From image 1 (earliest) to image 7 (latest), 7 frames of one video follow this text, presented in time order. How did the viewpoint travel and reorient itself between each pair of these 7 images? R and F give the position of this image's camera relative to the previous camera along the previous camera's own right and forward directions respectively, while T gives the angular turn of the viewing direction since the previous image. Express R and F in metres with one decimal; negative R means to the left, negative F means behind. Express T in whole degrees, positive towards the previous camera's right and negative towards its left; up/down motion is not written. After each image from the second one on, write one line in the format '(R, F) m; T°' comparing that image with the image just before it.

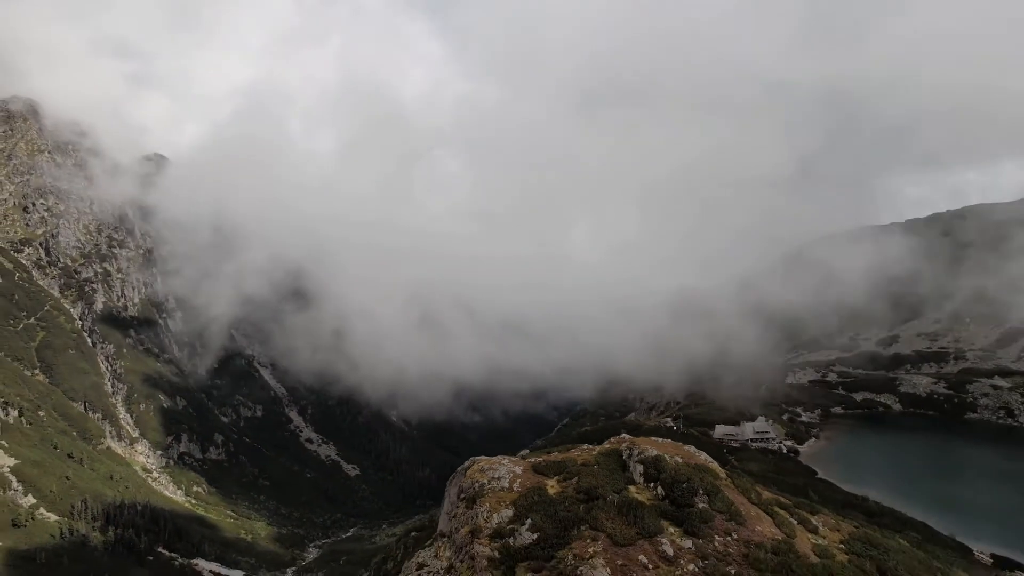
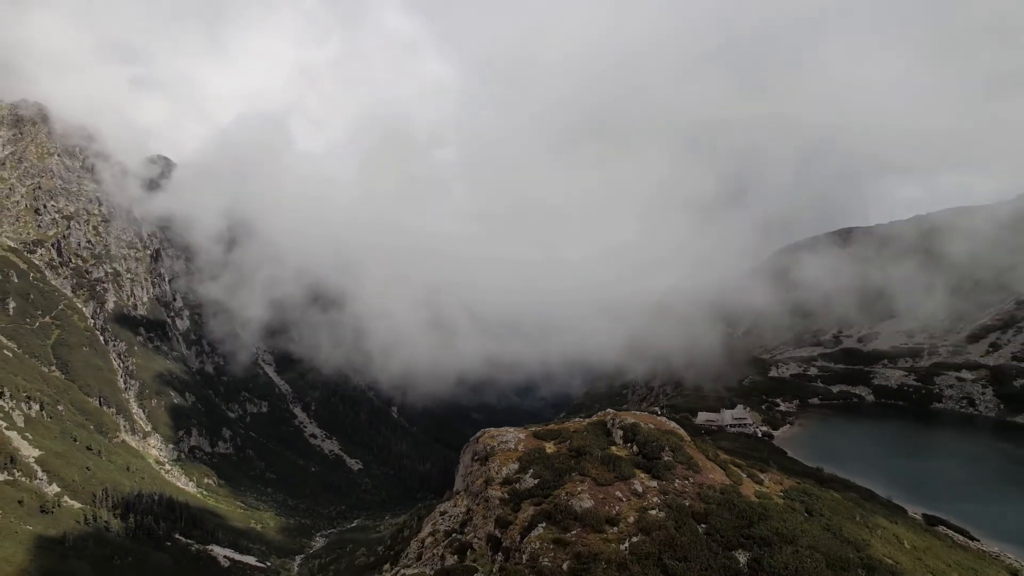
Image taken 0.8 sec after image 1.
(-1.2, -14.7) m; 0°
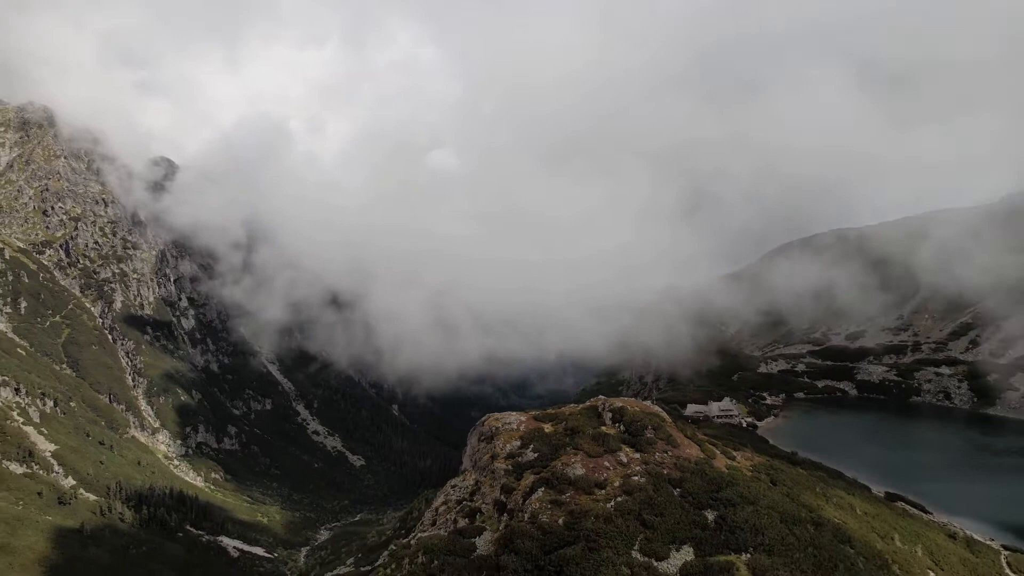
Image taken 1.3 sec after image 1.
(-0.7, -10.4) m; 0°
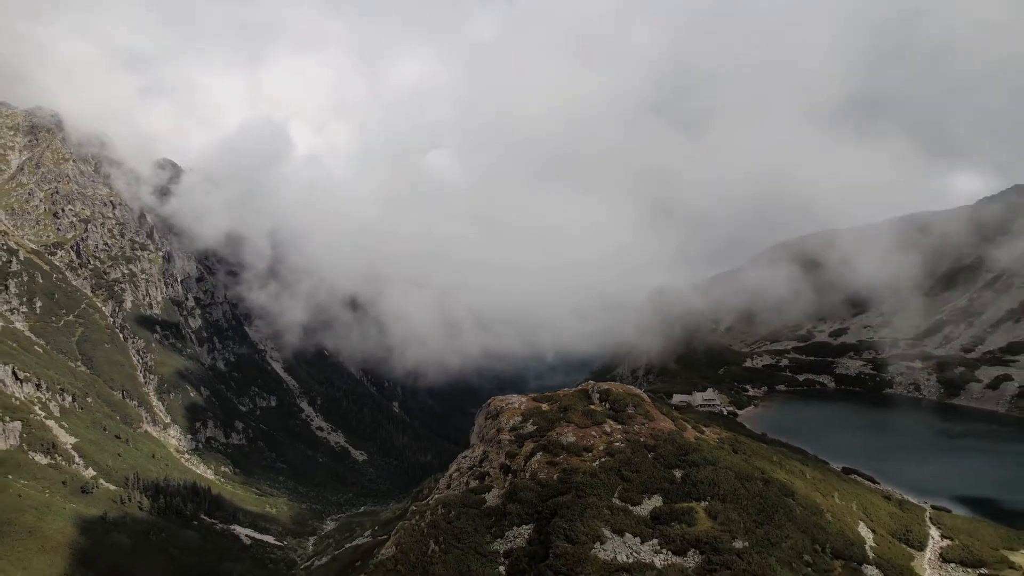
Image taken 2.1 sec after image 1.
(-0.9, -14.8) m; 0°
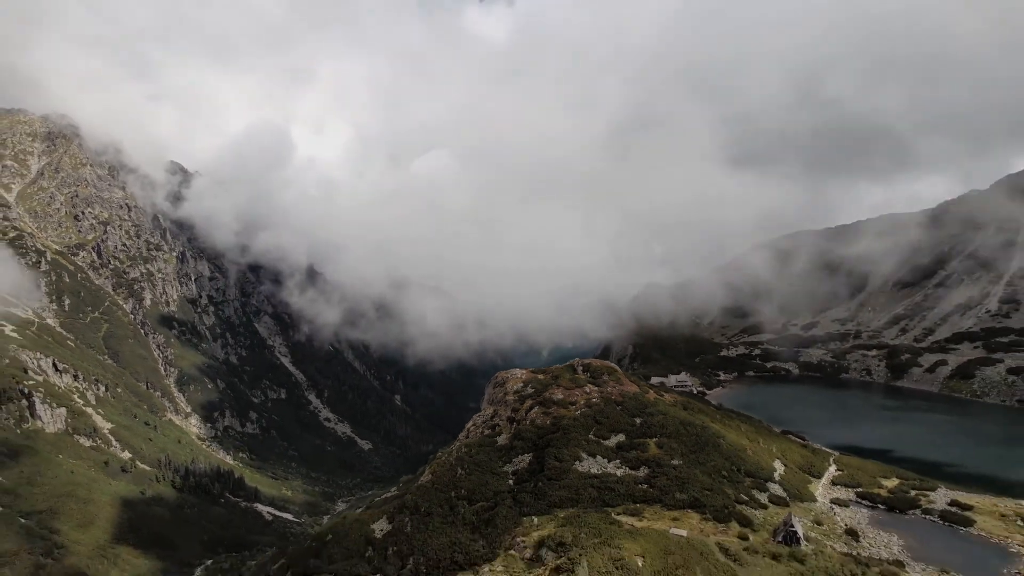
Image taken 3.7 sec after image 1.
(-1.8, -29.4) m; 0°
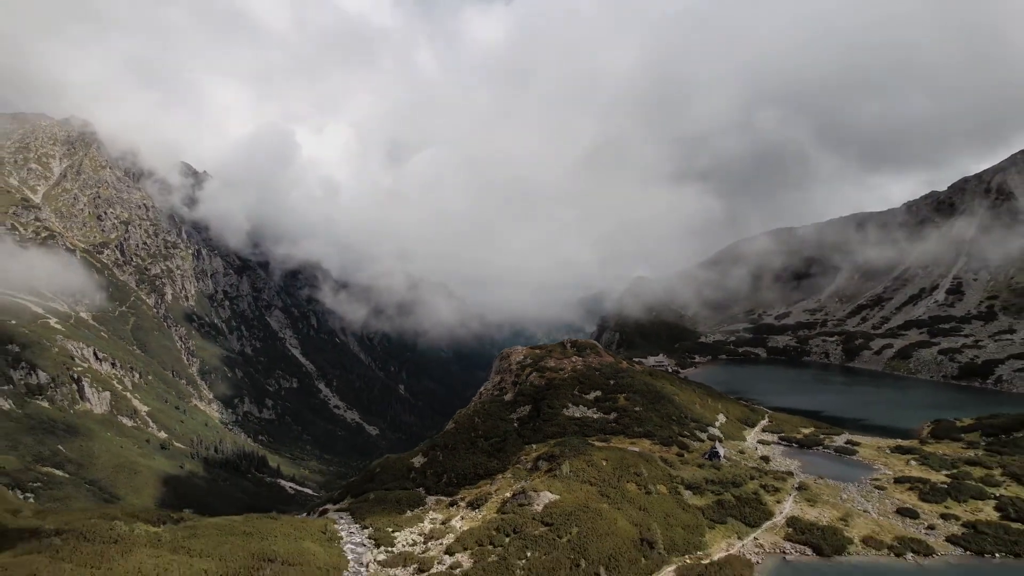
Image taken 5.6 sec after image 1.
(-1.8, -33.5) m; 0°
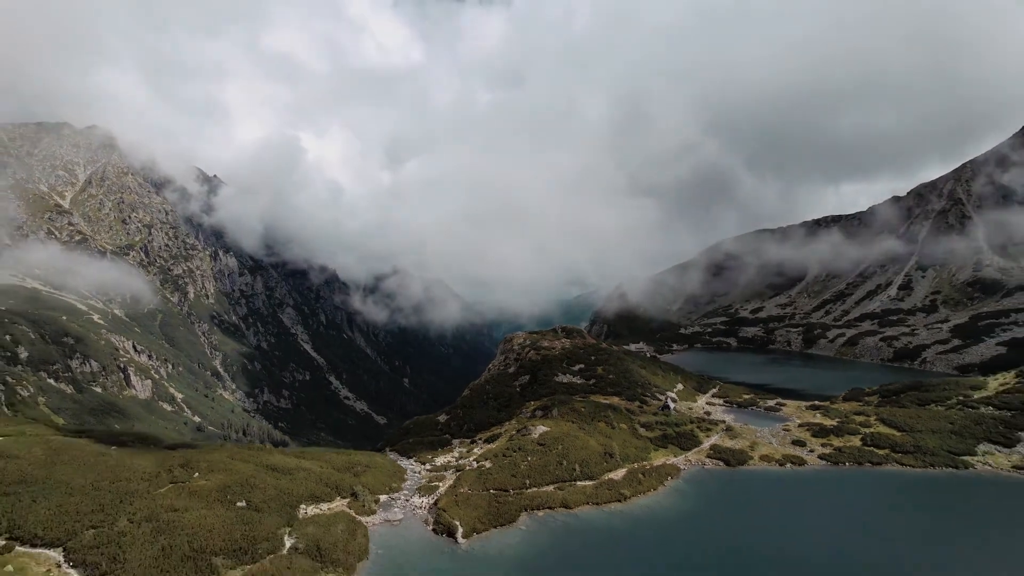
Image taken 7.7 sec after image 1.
(-1.9, -38.9) m; 0°
